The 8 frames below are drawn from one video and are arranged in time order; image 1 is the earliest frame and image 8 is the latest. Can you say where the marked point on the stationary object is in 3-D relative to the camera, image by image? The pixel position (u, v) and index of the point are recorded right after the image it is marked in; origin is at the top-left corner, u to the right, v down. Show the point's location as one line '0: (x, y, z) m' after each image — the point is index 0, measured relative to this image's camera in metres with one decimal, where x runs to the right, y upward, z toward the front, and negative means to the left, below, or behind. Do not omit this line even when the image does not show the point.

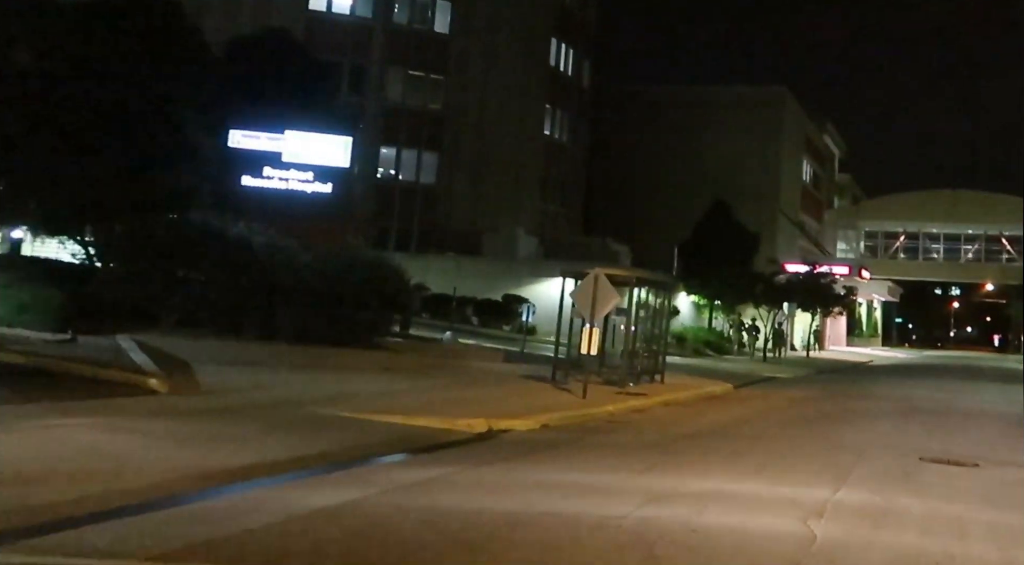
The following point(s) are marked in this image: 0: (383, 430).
0: (-1.6, -1.8, +12.7) m
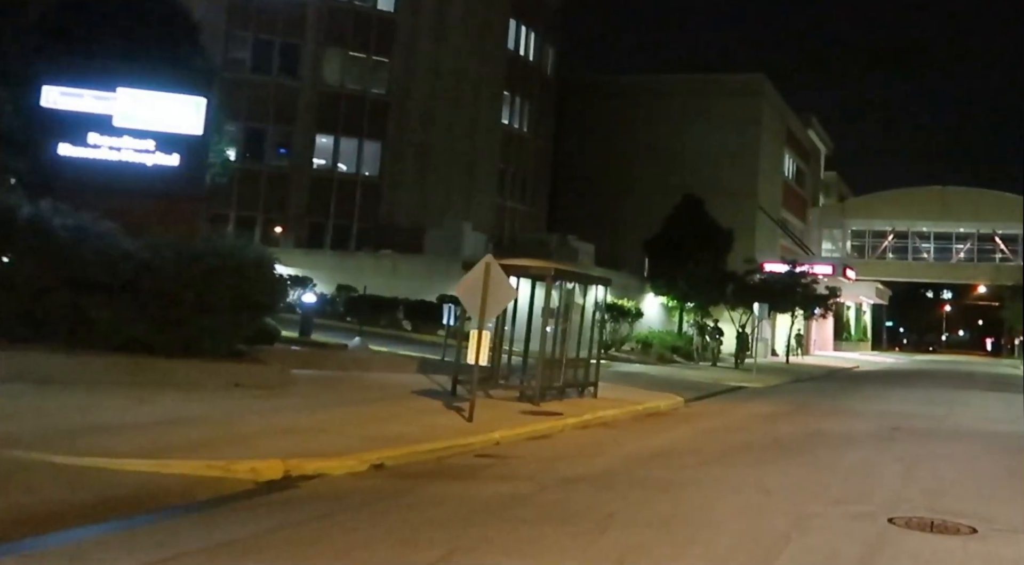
0: (-3.4, -1.7, +8.7) m
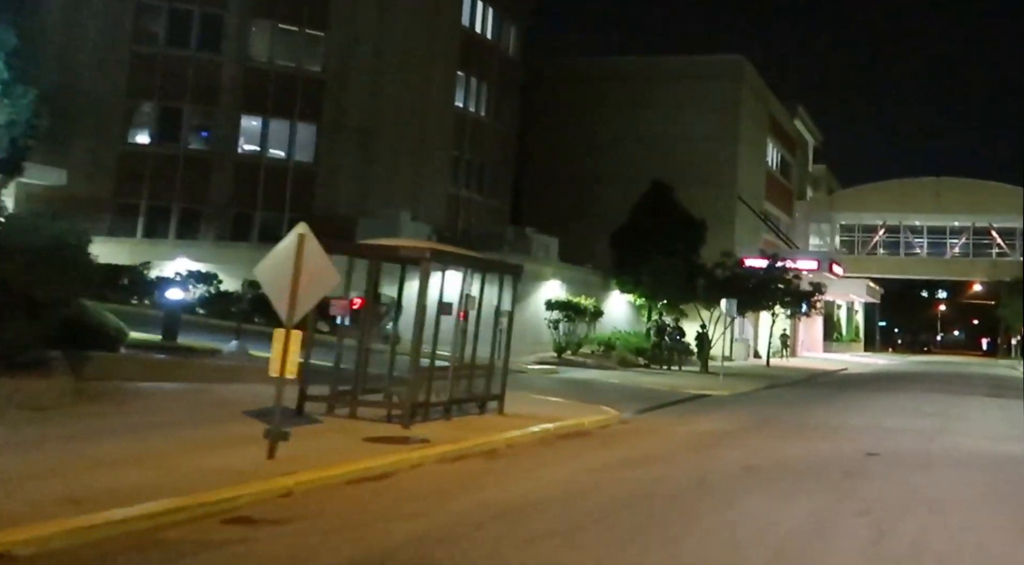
0: (-5.1, -1.5, +4.7) m
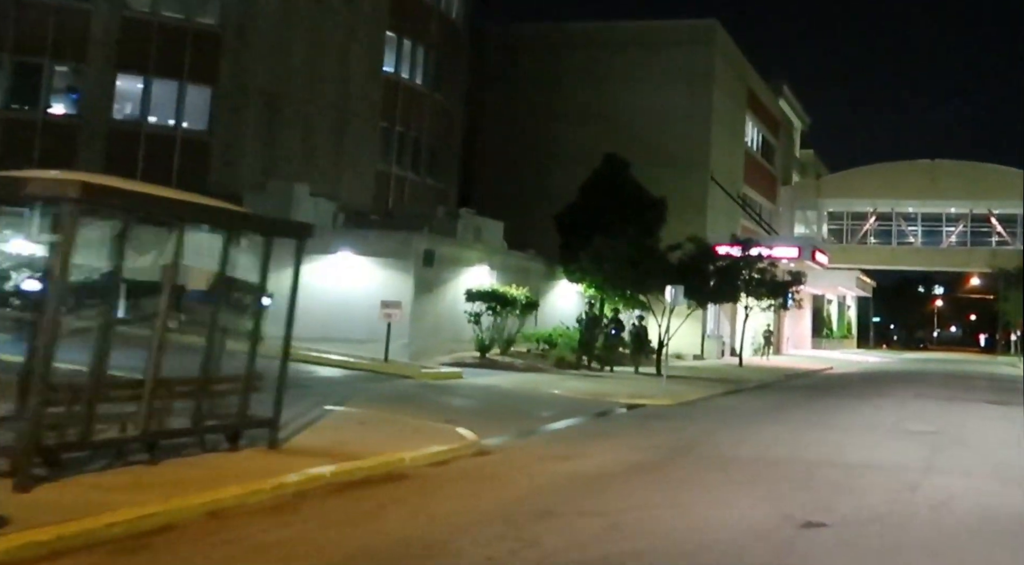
0: (-7.4, -1.2, -0.7) m
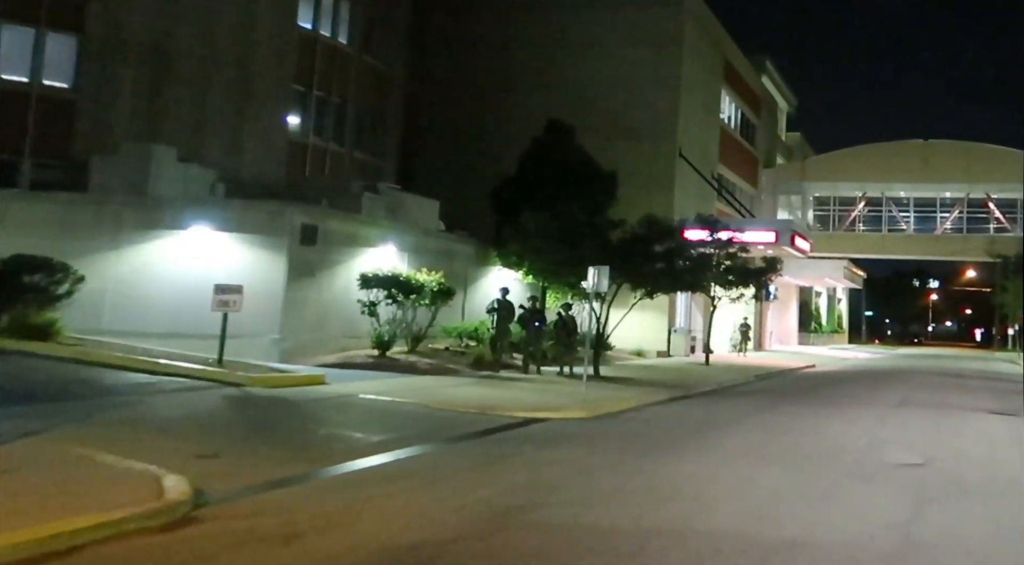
0: (-9.6, -1.0, -5.8) m
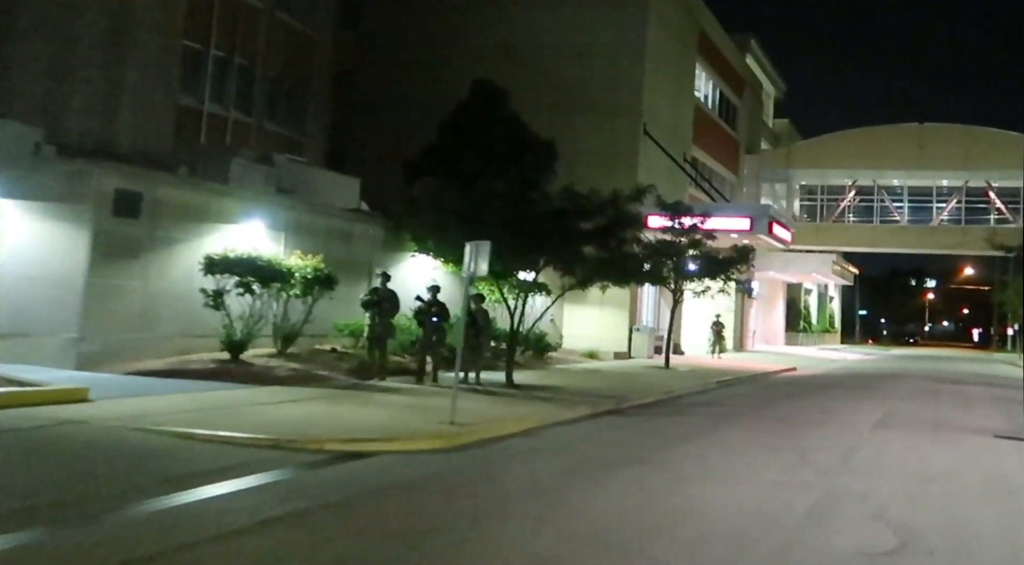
0: (-11.7, -0.8, -10.8) m
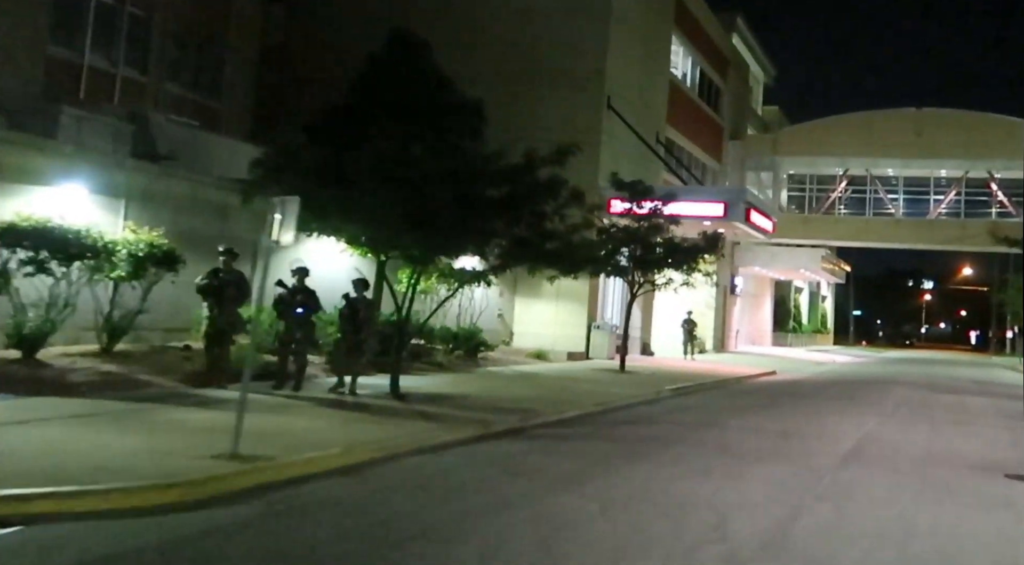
0: (-13.5, -0.4, -15.3) m
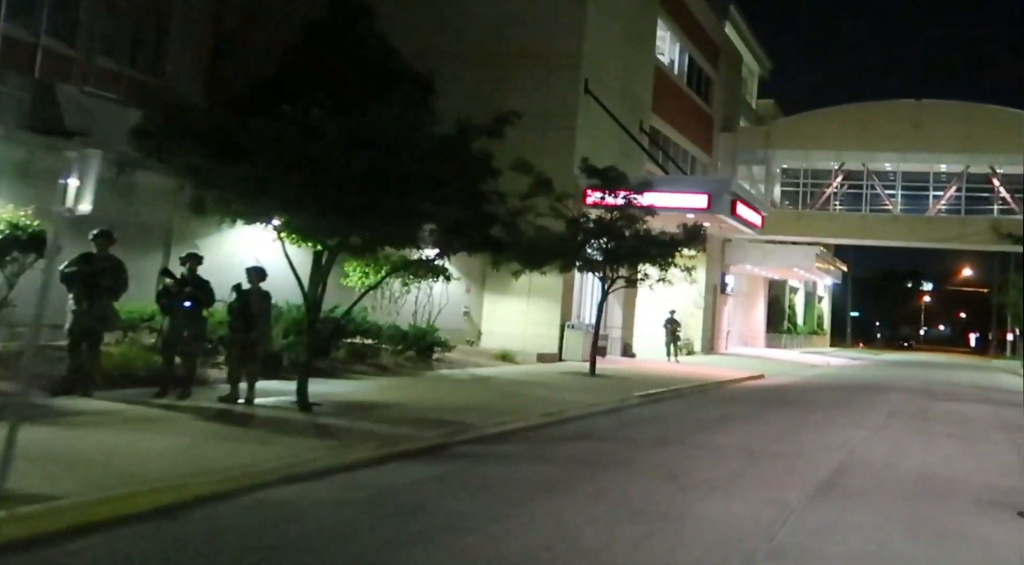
0: (-14.5, -0.3, -17.8) m
